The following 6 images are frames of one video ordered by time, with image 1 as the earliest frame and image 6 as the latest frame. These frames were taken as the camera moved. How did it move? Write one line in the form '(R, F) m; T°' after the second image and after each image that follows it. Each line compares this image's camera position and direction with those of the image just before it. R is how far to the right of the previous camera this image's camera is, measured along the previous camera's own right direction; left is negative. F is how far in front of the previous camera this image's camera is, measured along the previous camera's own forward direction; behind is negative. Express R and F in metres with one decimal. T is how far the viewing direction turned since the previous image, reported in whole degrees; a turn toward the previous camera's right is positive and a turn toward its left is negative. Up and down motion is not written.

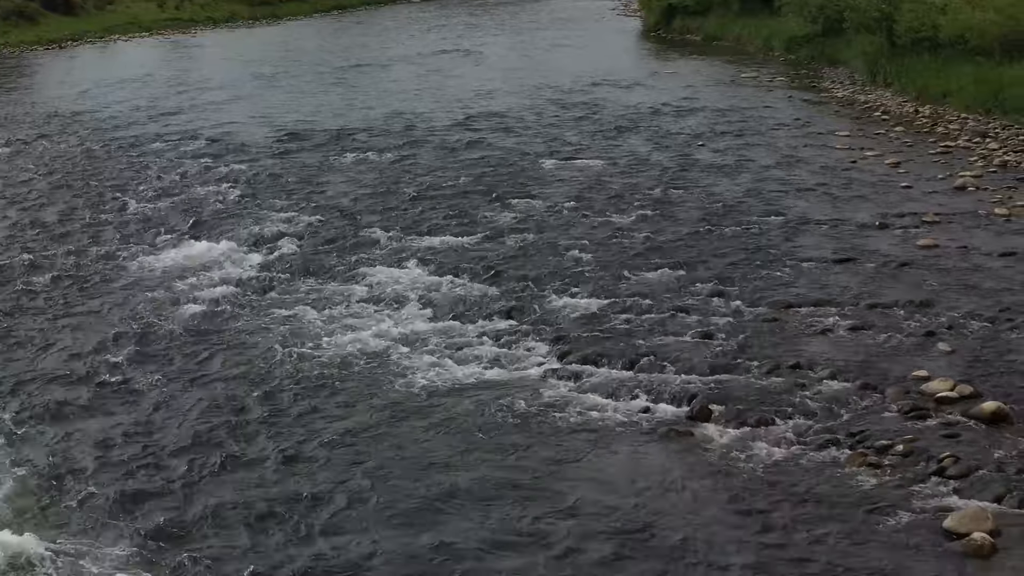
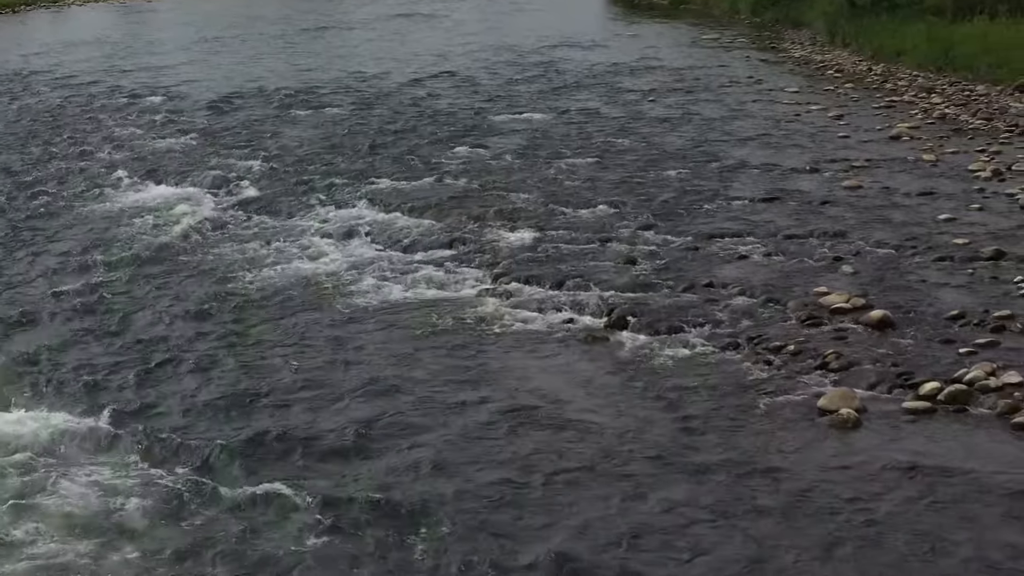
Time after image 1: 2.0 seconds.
(+0.3, -1.3) m; +1°
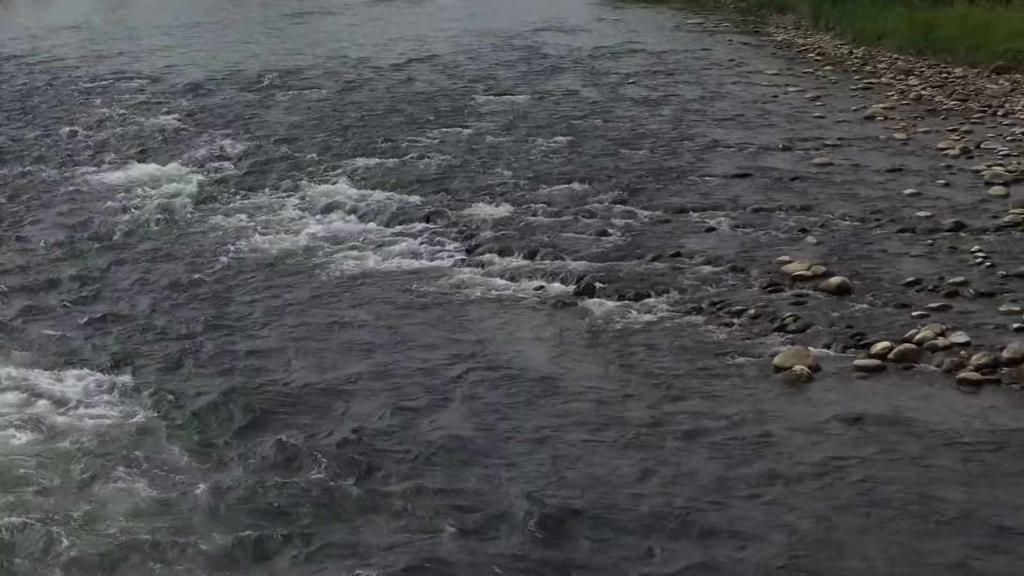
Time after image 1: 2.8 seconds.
(+0.1, -0.5) m; +1°
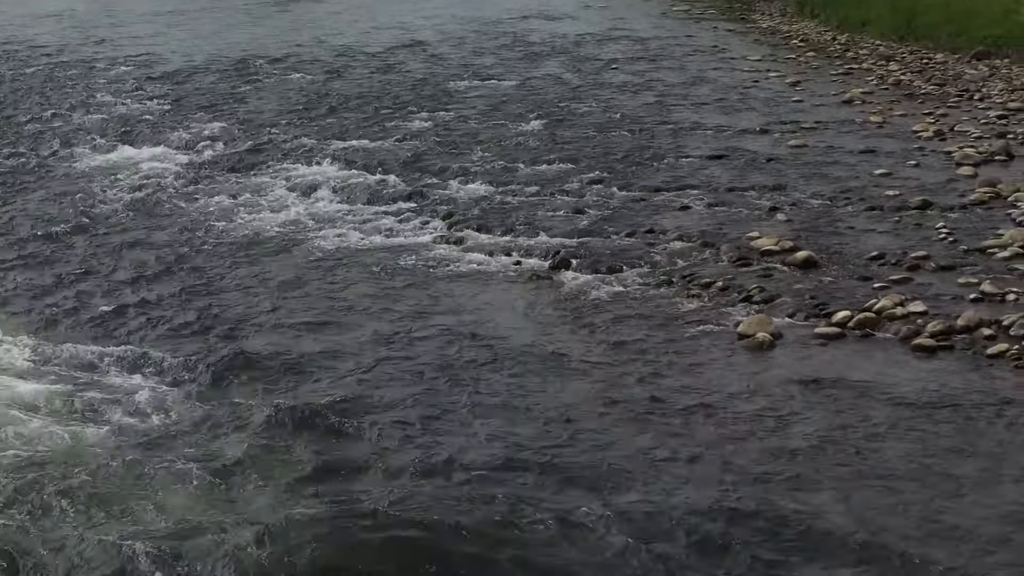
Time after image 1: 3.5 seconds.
(+0.1, -0.5) m; 0°
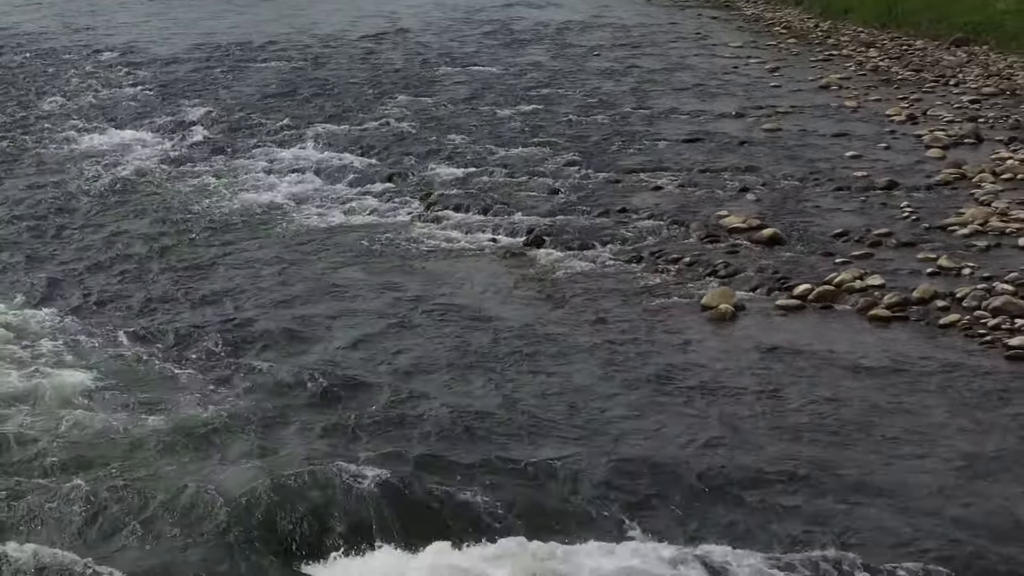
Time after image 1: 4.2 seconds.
(+0.1, -0.5) m; +1°
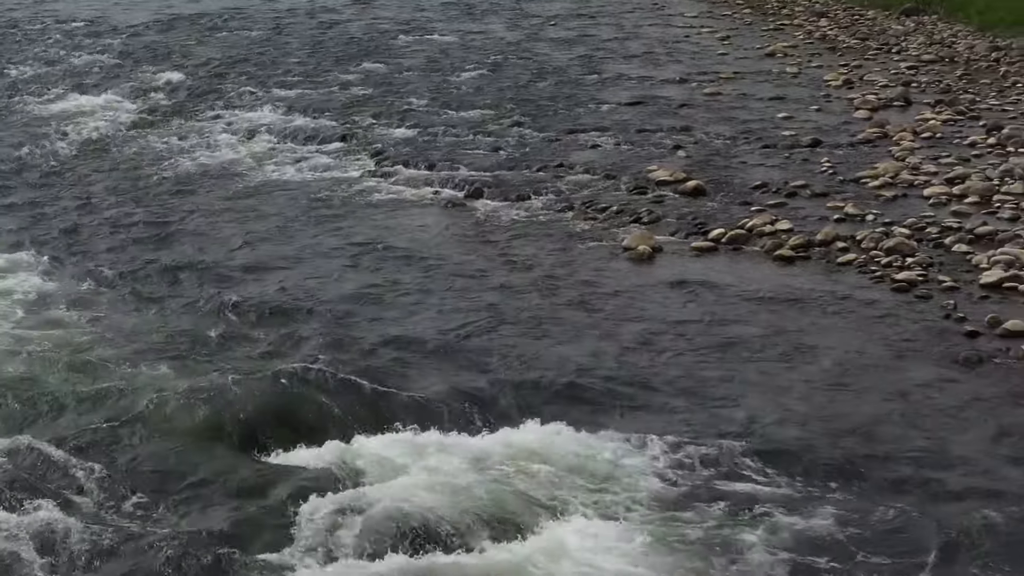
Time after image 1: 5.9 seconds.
(+0.3, -1.1) m; +1°
